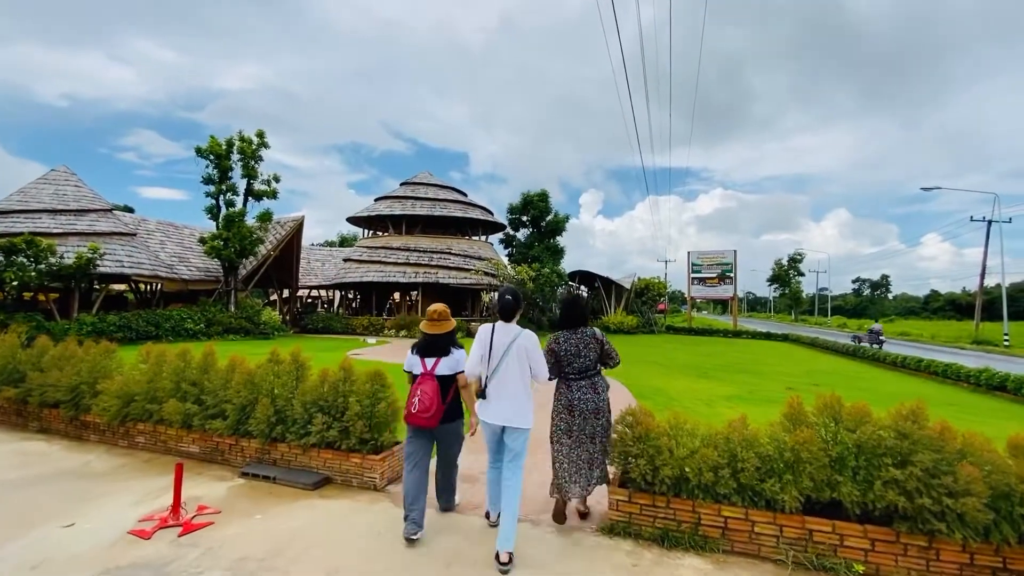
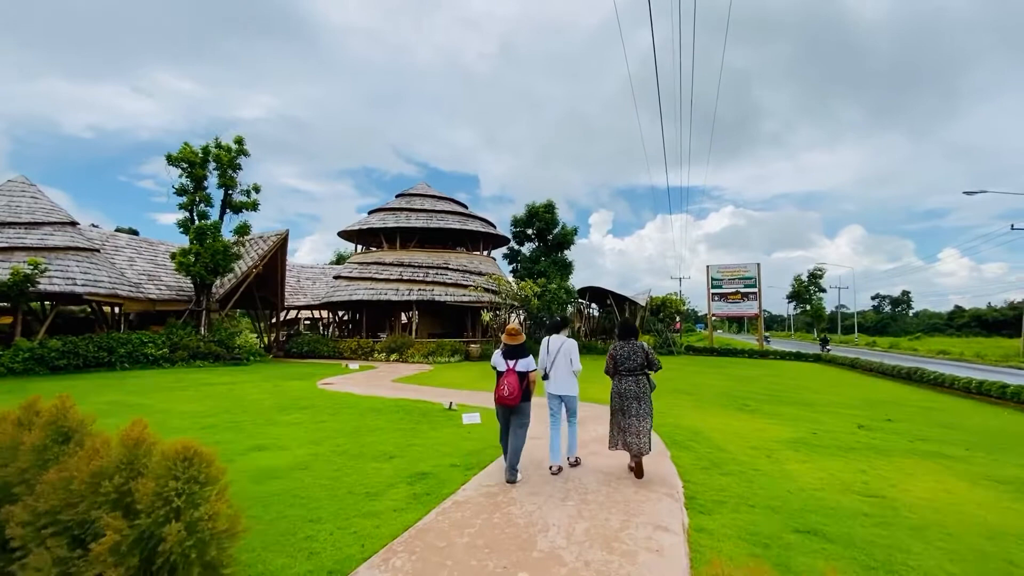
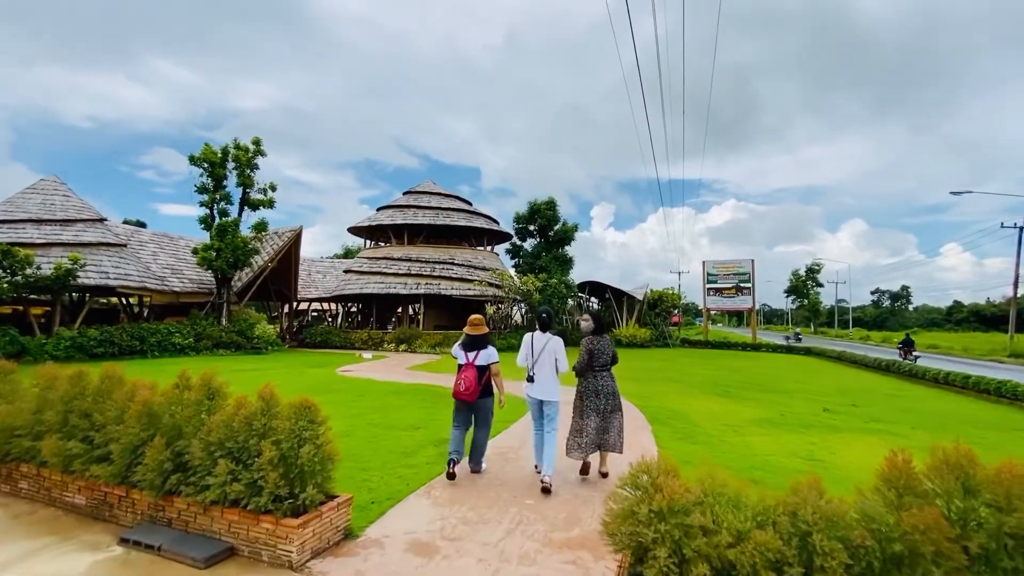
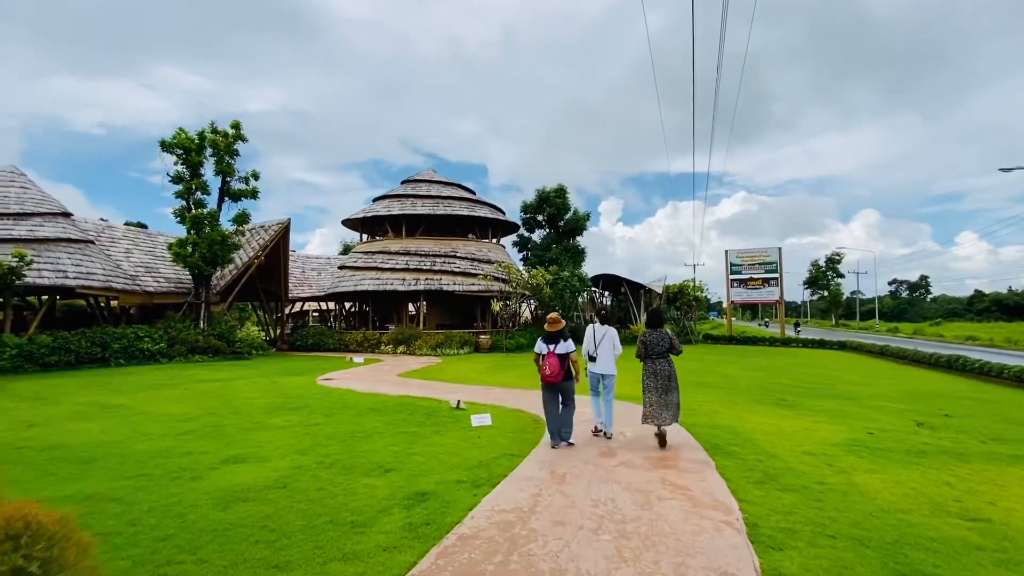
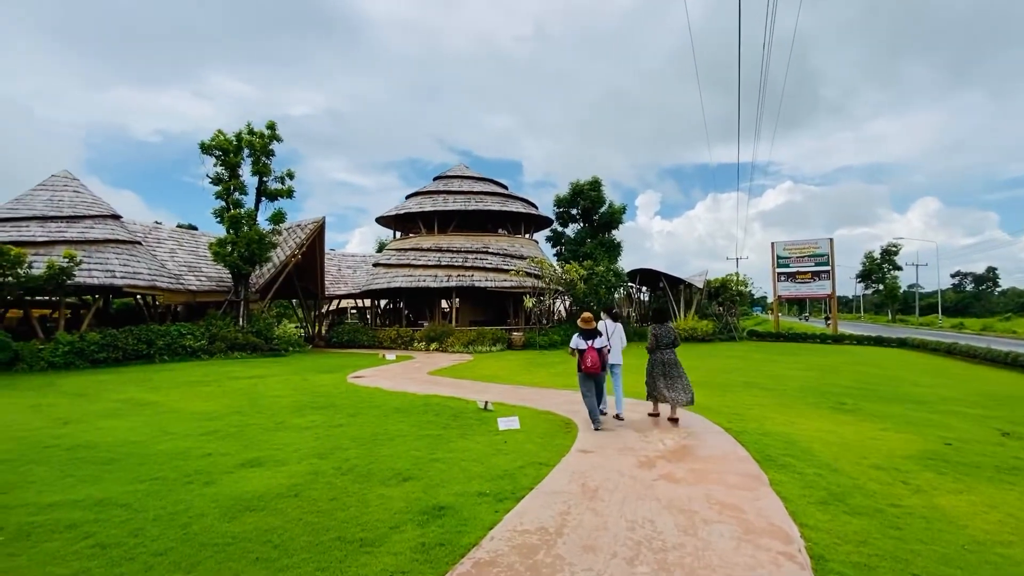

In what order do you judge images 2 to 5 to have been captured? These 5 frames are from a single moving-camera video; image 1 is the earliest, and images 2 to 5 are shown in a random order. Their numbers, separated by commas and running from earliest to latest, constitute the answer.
3, 2, 4, 5
